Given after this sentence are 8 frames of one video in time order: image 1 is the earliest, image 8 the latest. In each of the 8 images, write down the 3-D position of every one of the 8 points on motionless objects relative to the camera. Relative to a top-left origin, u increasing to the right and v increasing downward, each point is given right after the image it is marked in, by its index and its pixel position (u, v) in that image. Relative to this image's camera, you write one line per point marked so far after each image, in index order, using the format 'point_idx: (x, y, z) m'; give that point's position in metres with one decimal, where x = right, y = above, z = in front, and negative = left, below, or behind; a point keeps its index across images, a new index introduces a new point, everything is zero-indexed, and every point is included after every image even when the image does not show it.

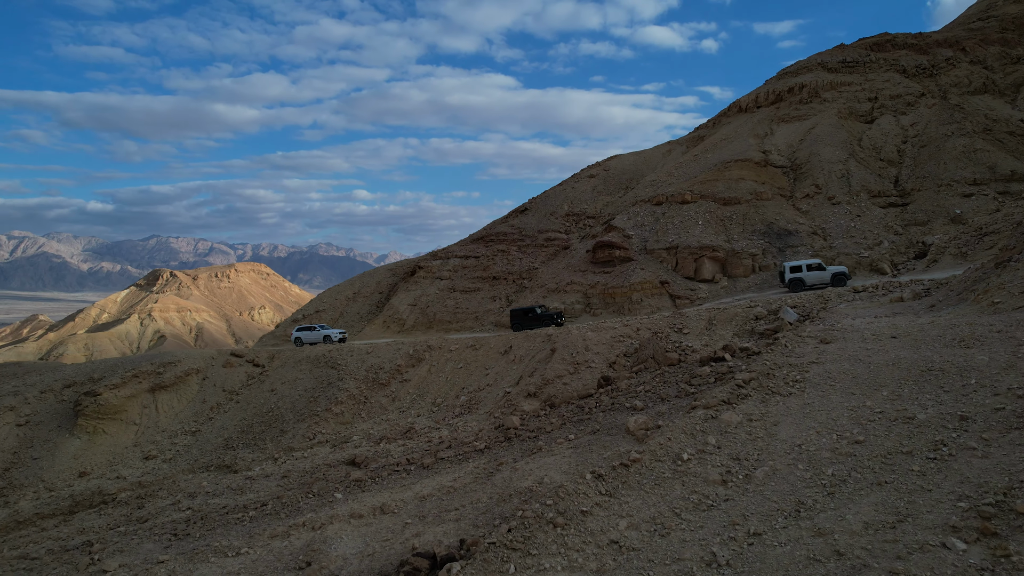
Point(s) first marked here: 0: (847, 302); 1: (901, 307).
0: (+9.1, -0.4, +17.4) m
1: (+8.5, -0.4, +14.0) m
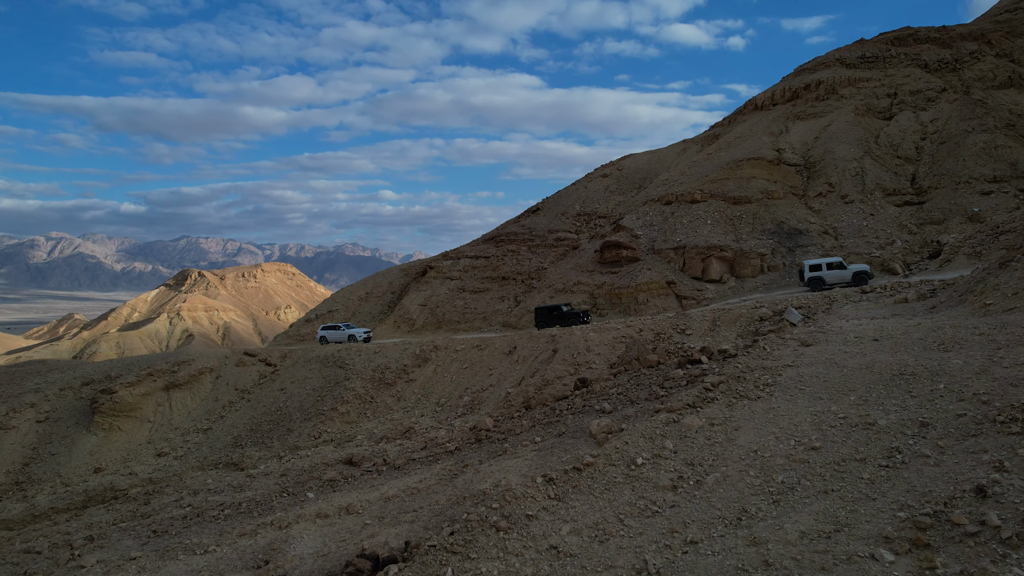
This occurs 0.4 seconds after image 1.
0: (+9.0, -0.4, +17.1) m
1: (+8.3, -0.4, +13.6) m
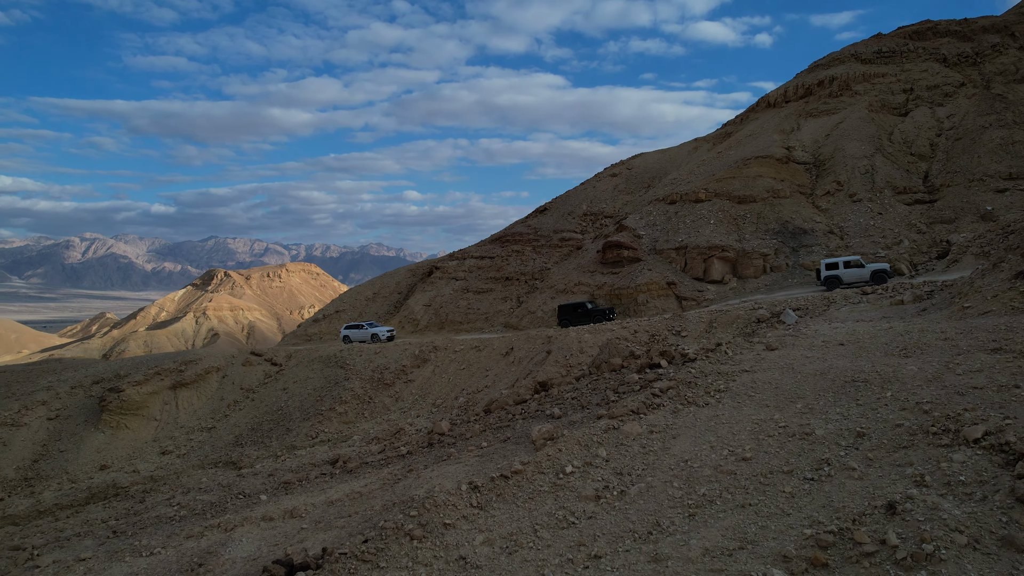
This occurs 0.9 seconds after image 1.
0: (+8.7, -0.4, +16.6) m
1: (+7.8, -0.5, +13.2) m
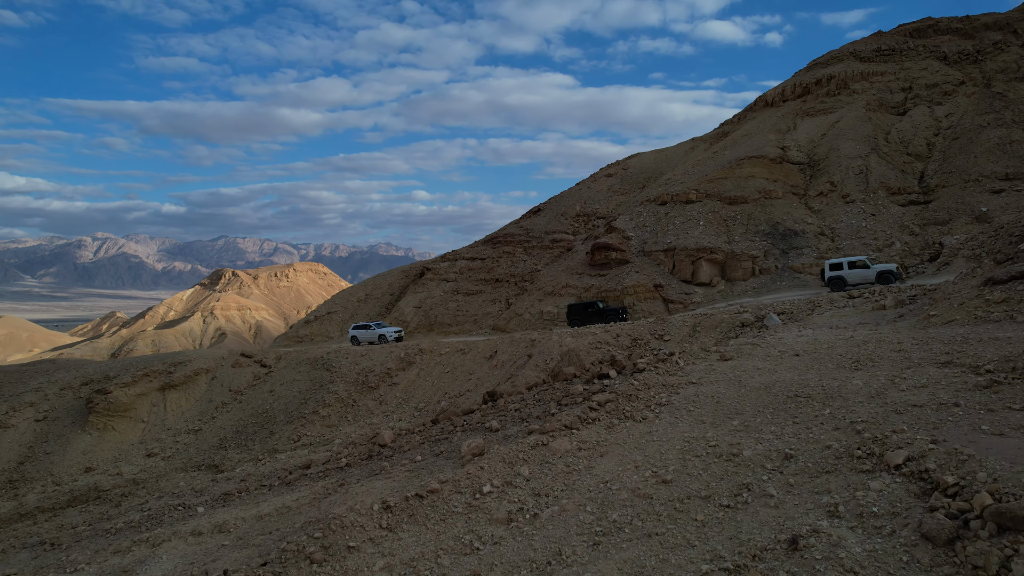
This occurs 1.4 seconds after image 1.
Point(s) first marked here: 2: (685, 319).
0: (+8.1, -0.5, +16.1) m
1: (+7.1, -0.6, +12.7) m
2: (+5.3, -0.9, +19.8) m
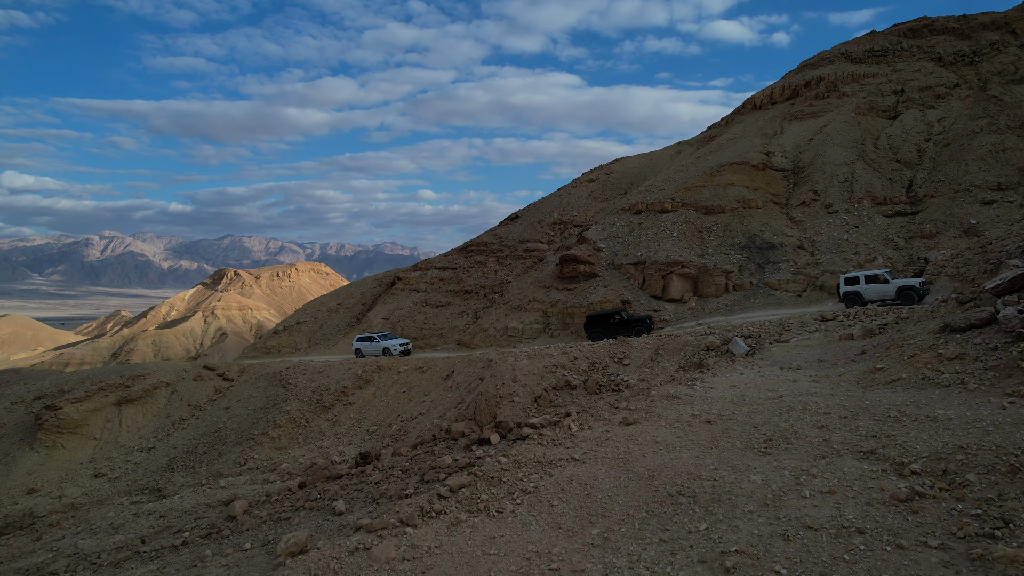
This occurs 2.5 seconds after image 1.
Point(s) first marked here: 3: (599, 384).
0: (+6.6, -1.1, +14.8) m
1: (+5.7, -1.1, +11.4) m
2: (+3.9, -1.5, +18.4) m
3: (+2.3, -2.6, +17.0) m
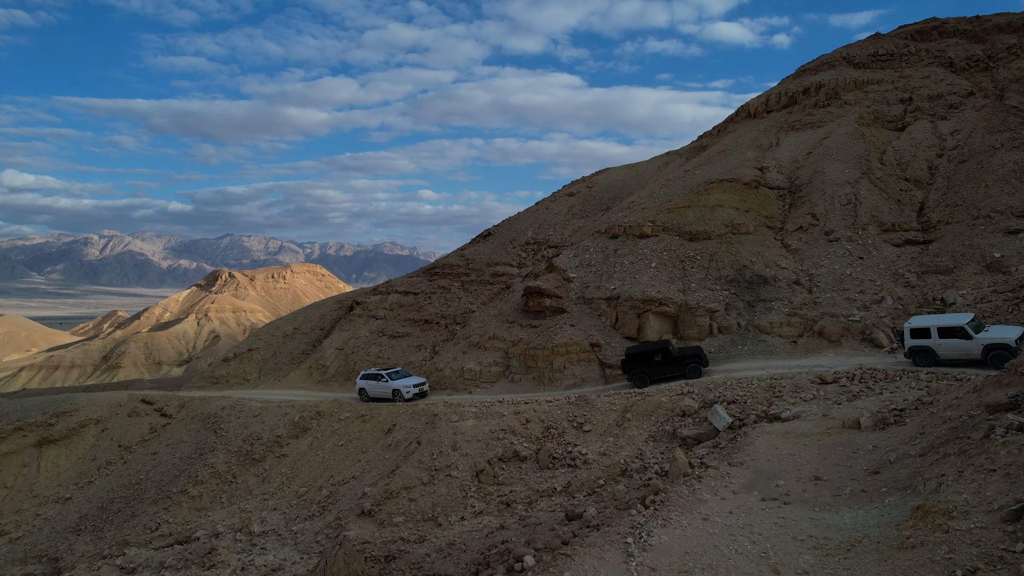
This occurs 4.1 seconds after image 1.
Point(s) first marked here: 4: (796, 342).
0: (+5.3, -2.3, +11.9) m
1: (+4.3, -2.3, +8.5) m
2: (+2.5, -2.7, +15.6) m
3: (+0.9, -3.7, +14.2) m
4: (+7.4, -1.4, +16.9) m
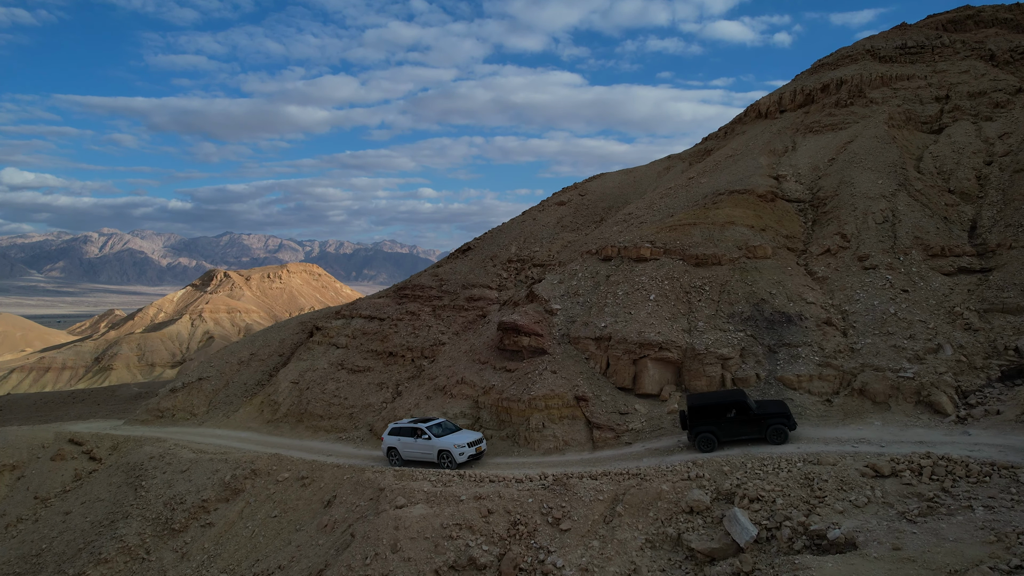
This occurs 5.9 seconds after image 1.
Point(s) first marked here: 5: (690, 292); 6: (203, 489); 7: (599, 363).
0: (+4.5, -3.2, +8.5) m
1: (+3.5, -3.3, +5.1) m
2: (+1.7, -3.6, +12.2) m
3: (+0.1, -4.7, +10.8) m
4: (+6.7, -2.4, +13.5) m
5: (+4.7, -0.1, +16.9) m
6: (-8.5, -5.5, +17.9) m
7: (+2.2, -1.8, +16.1) m
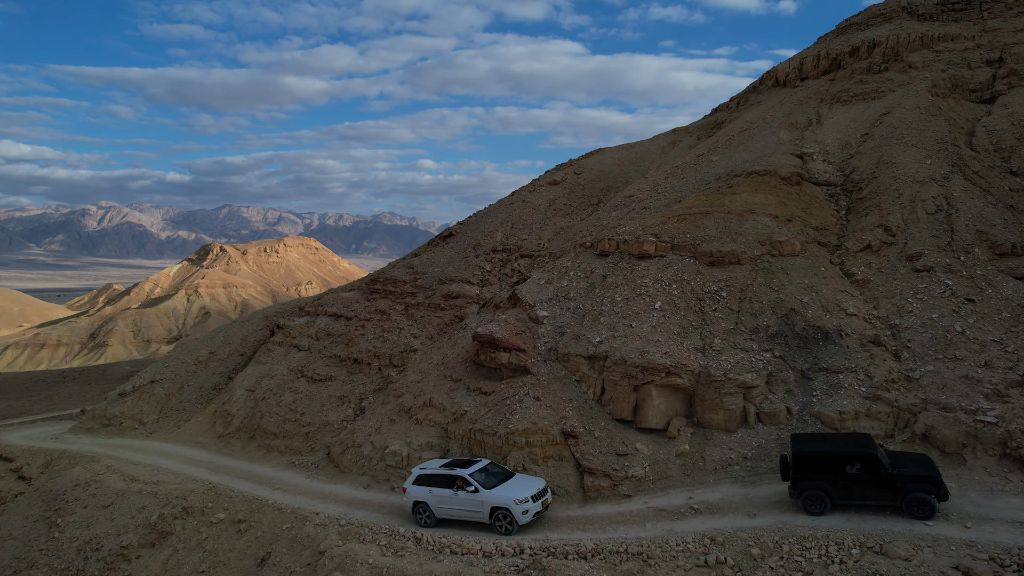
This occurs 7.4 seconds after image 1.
0: (+4.0, -3.7, +5.7) m
1: (+3.0, -3.9, +2.3) m
2: (+1.2, -4.0, +9.4) m
3: (-0.4, -5.1, +8.0) m
4: (+6.1, -2.7, +10.6) m
5: (+4.1, -0.2, +13.9) m
6: (-9.0, -5.6, +15.2) m
7: (+1.7, -2.0, +13.2) m
